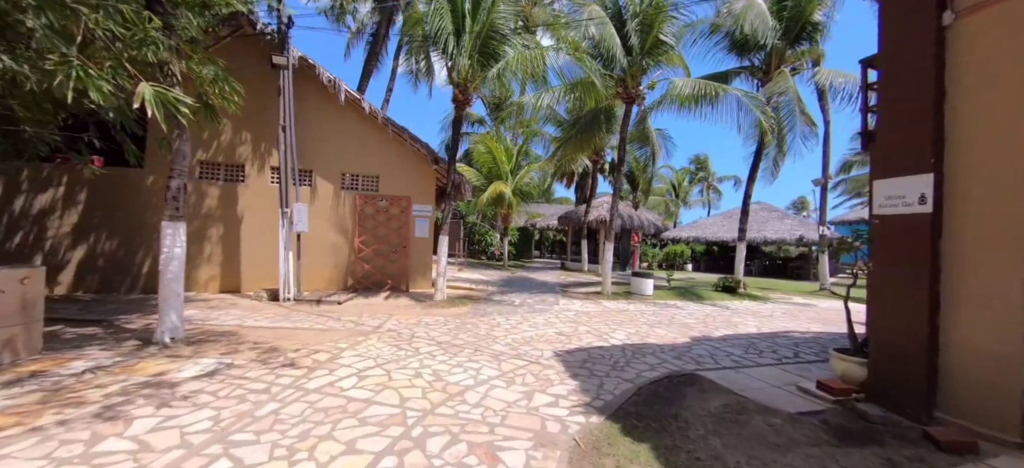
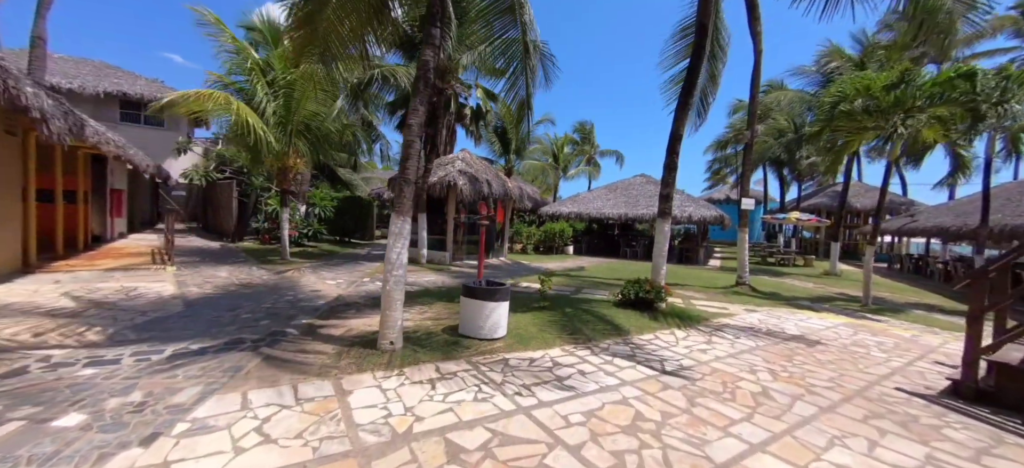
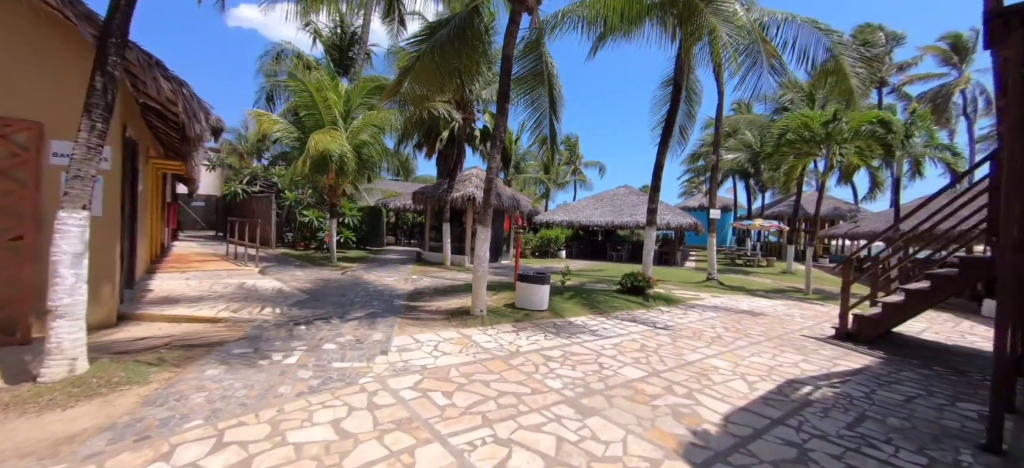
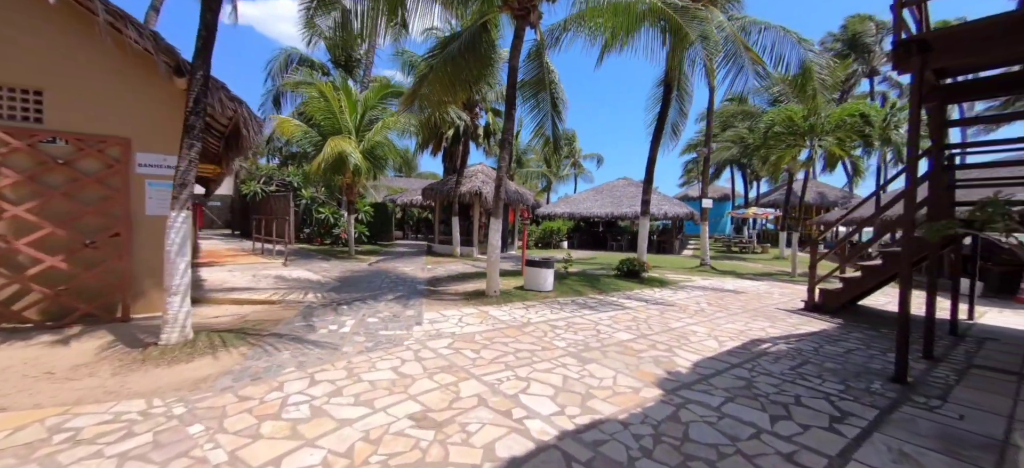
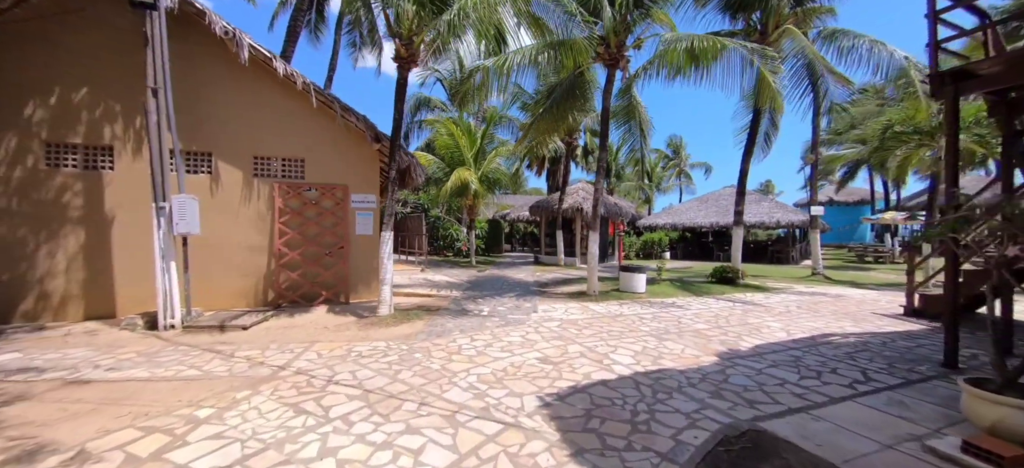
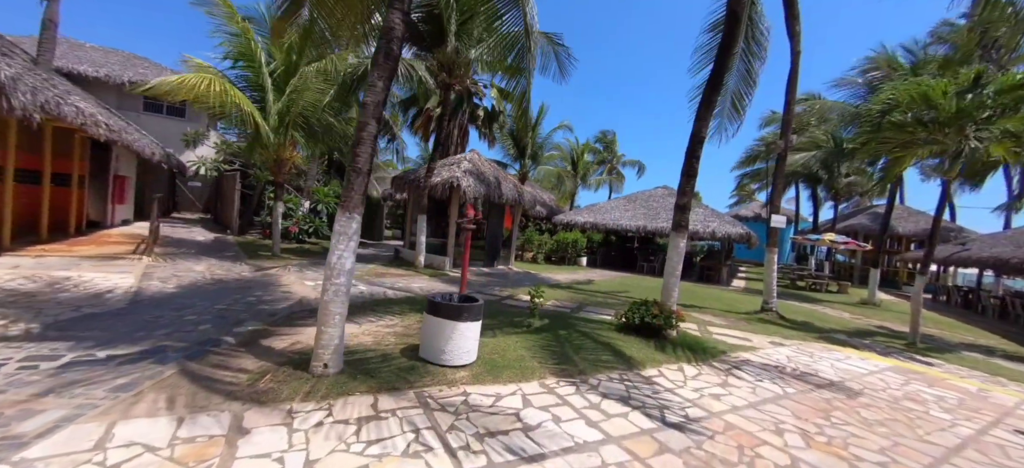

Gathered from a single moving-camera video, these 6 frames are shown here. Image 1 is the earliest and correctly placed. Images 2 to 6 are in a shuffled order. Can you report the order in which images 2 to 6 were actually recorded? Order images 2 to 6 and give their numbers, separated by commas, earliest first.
5, 4, 3, 2, 6
